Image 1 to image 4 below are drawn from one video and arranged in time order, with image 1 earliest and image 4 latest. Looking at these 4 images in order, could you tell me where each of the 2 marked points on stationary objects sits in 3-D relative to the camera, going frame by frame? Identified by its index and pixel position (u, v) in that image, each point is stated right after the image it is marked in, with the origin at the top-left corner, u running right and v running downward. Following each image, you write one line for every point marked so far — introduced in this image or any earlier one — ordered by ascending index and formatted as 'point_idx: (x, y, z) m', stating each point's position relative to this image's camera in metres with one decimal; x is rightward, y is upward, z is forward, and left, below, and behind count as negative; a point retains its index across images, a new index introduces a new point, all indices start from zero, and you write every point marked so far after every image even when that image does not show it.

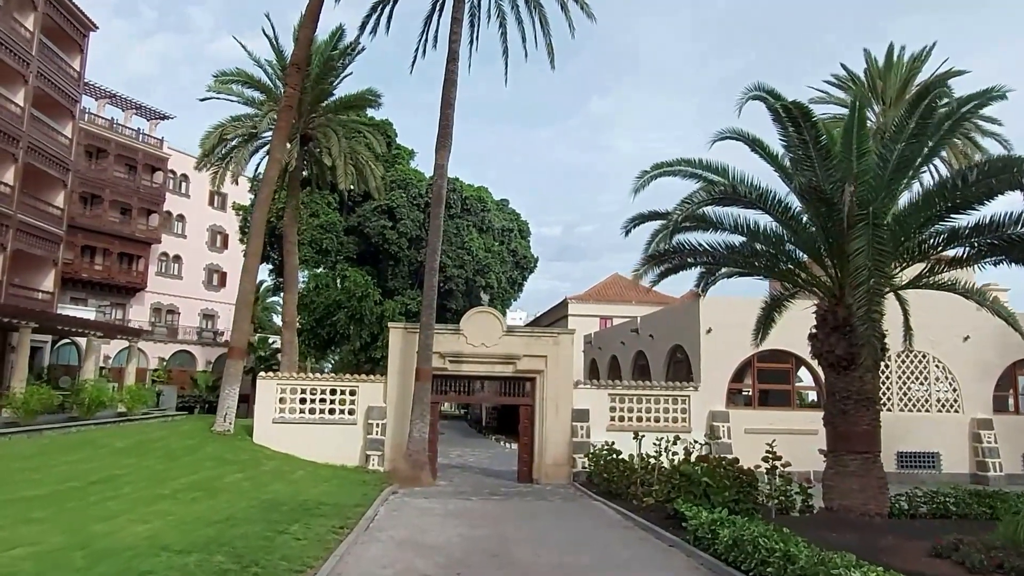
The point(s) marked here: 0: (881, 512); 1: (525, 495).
0: (+5.2, -3.2, +10.6) m
1: (+0.3, -4.2, +15.2) m
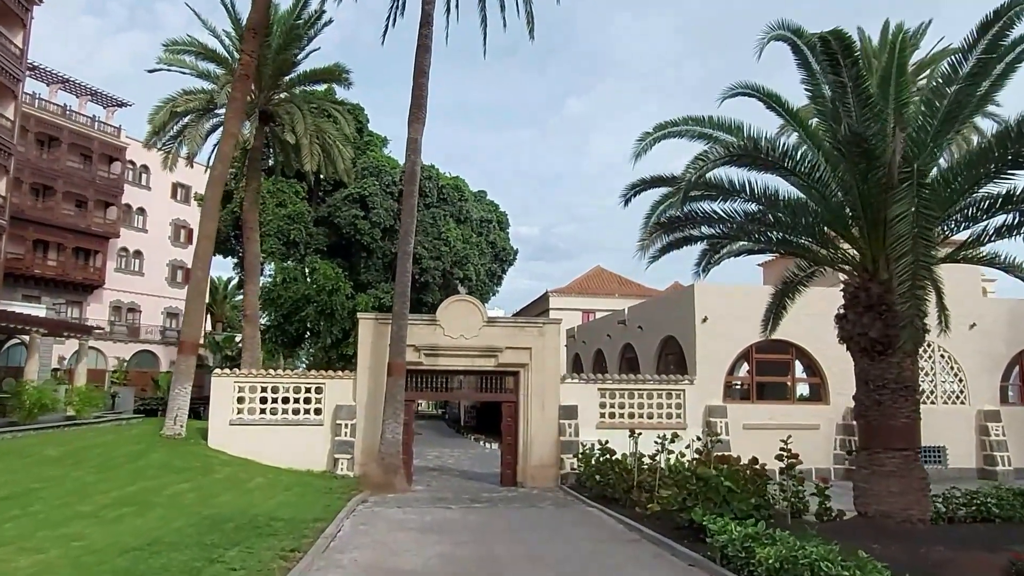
0: (+5.1, -2.8, +9.2) m
1: (0.0, -3.8, +13.6) m
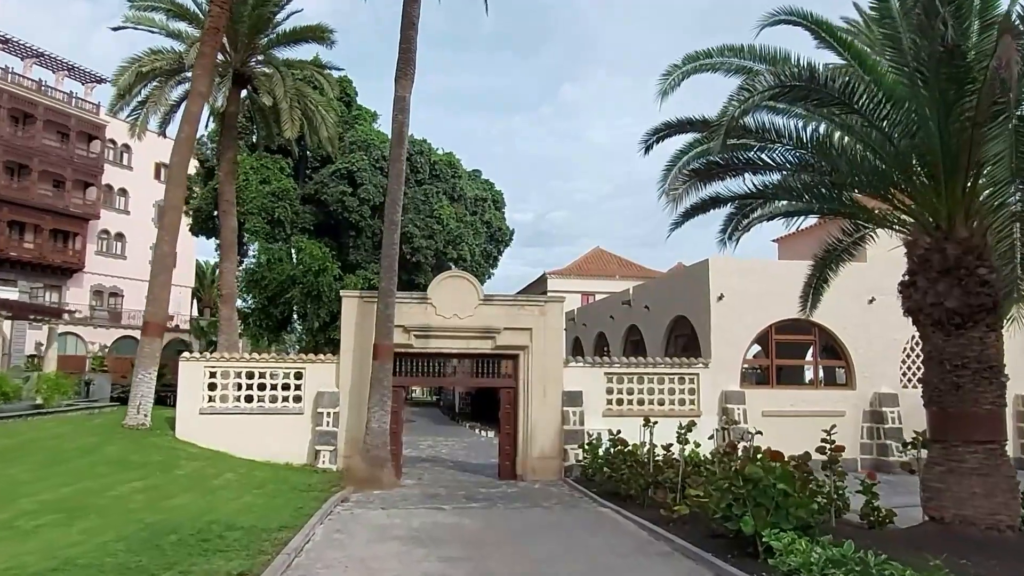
0: (+5.1, -2.4, +7.7) m
1: (0.0, -3.4, +12.0) m
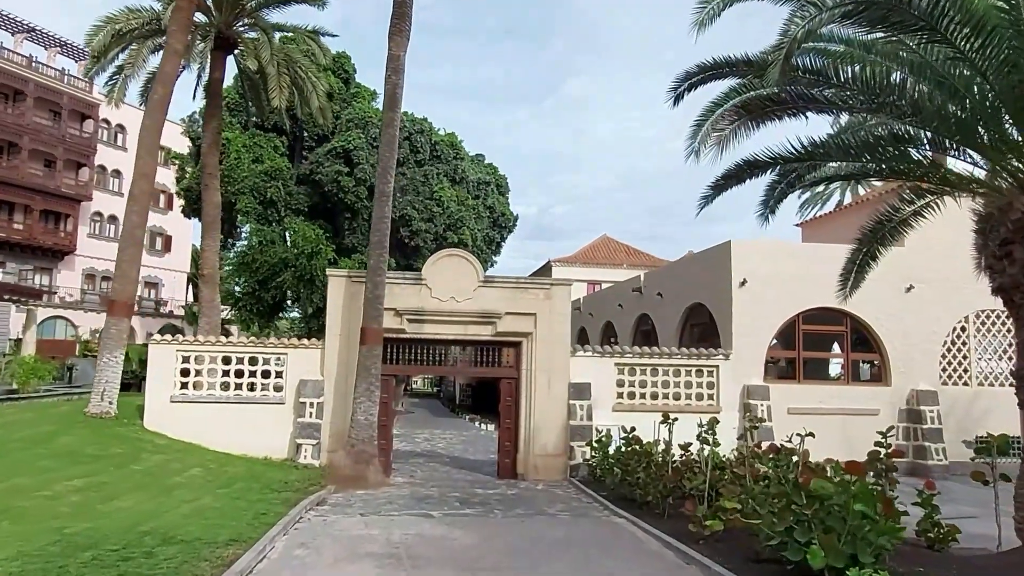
0: (+5.1, -2.2, +6.2) m
1: (0.0, -3.0, +10.6) m
